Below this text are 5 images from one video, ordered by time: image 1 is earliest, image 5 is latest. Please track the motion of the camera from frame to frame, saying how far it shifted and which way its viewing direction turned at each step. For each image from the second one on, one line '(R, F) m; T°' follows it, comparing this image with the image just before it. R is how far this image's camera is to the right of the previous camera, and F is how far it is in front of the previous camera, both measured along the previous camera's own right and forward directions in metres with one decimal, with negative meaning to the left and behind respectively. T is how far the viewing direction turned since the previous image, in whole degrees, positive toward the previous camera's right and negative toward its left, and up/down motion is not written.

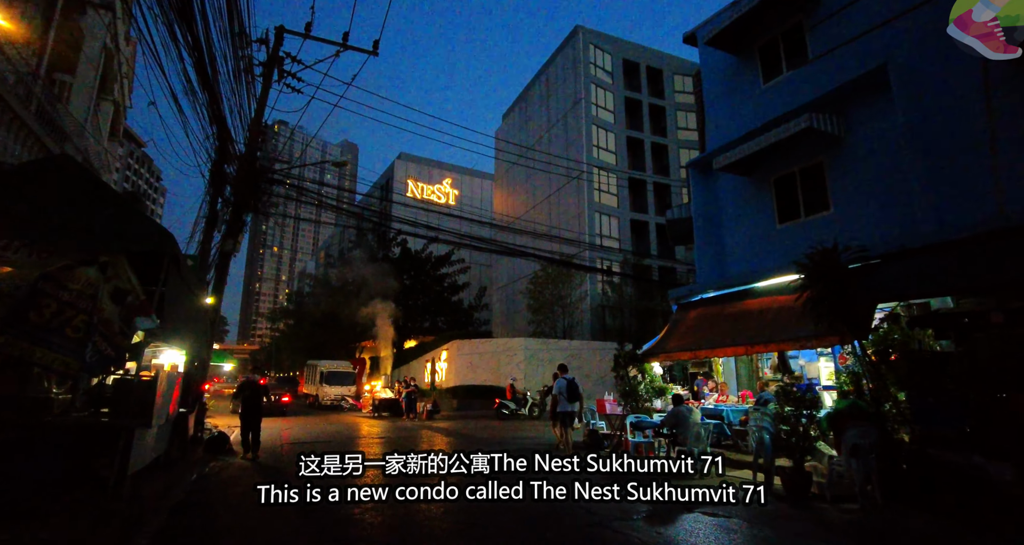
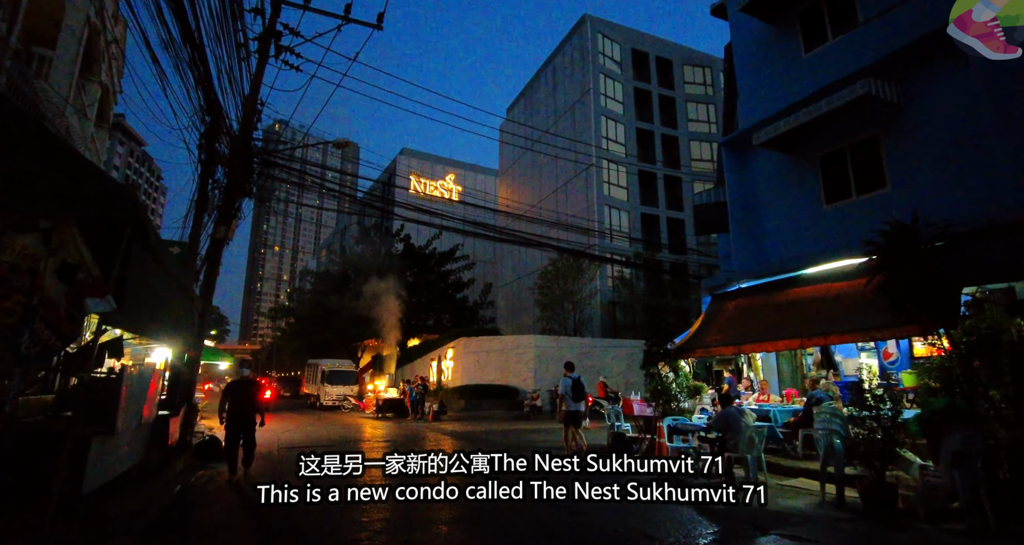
(-0.3, +1.0) m; 0°
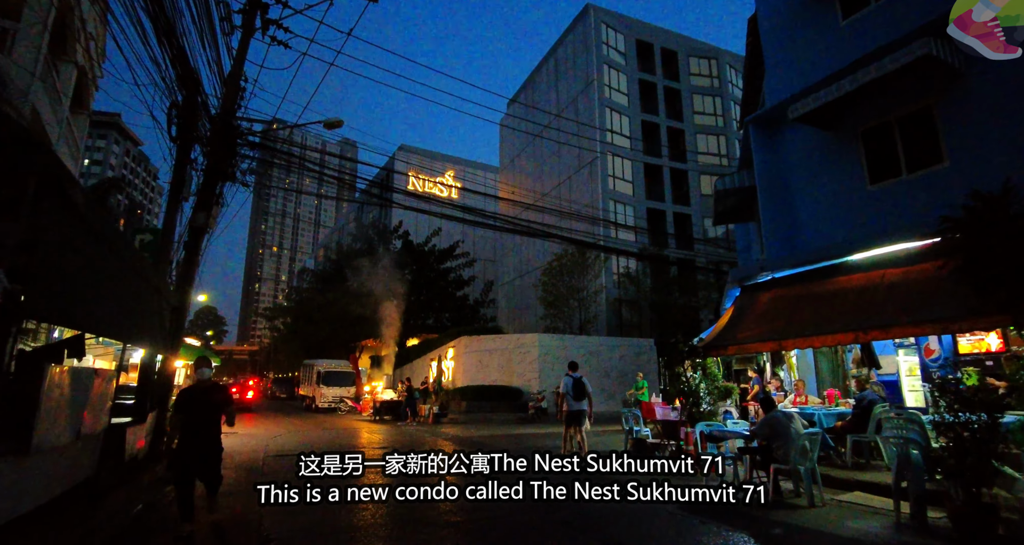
(-0.2, +1.0) m; 0°
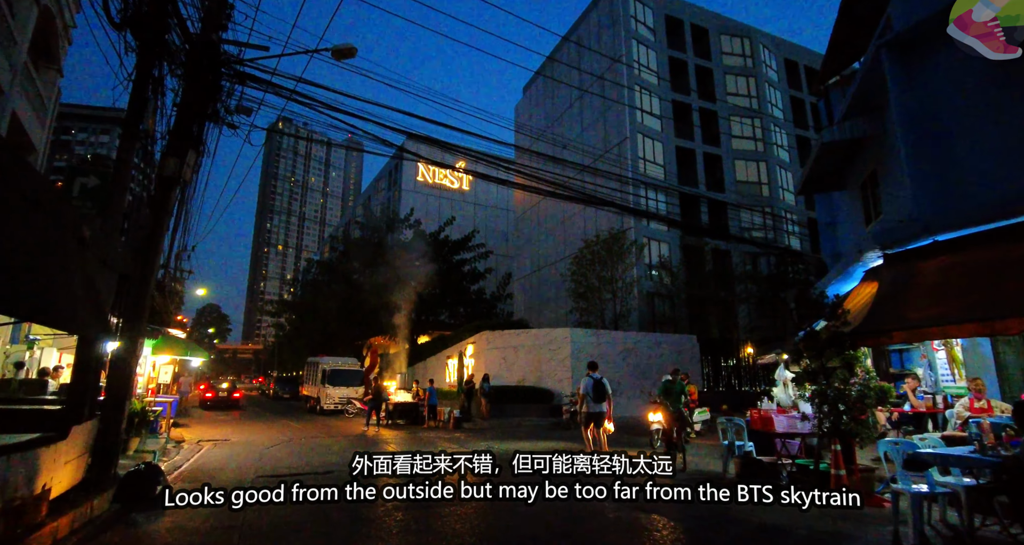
(-0.9, +2.4) m; 0°
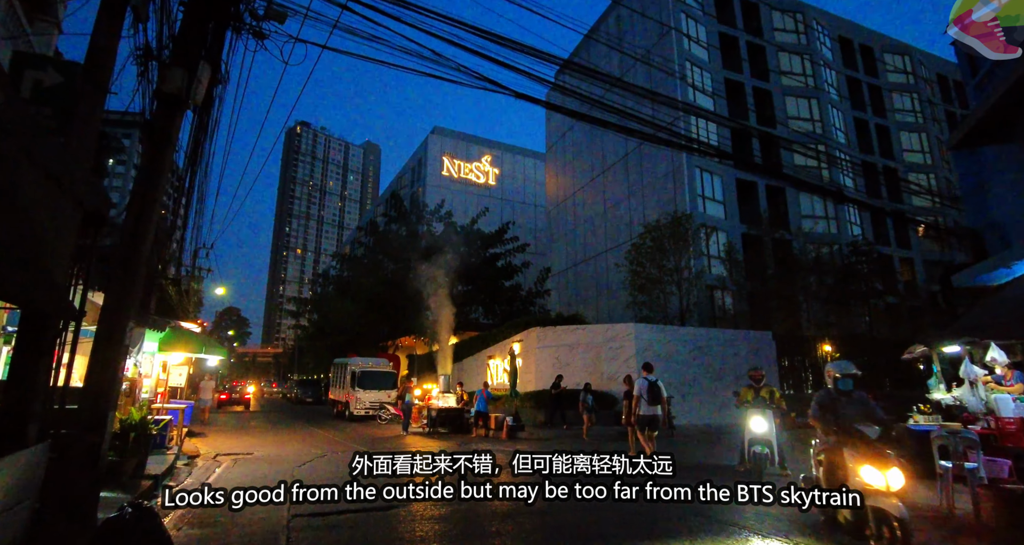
(-1.3, +2.3) m; -2°
